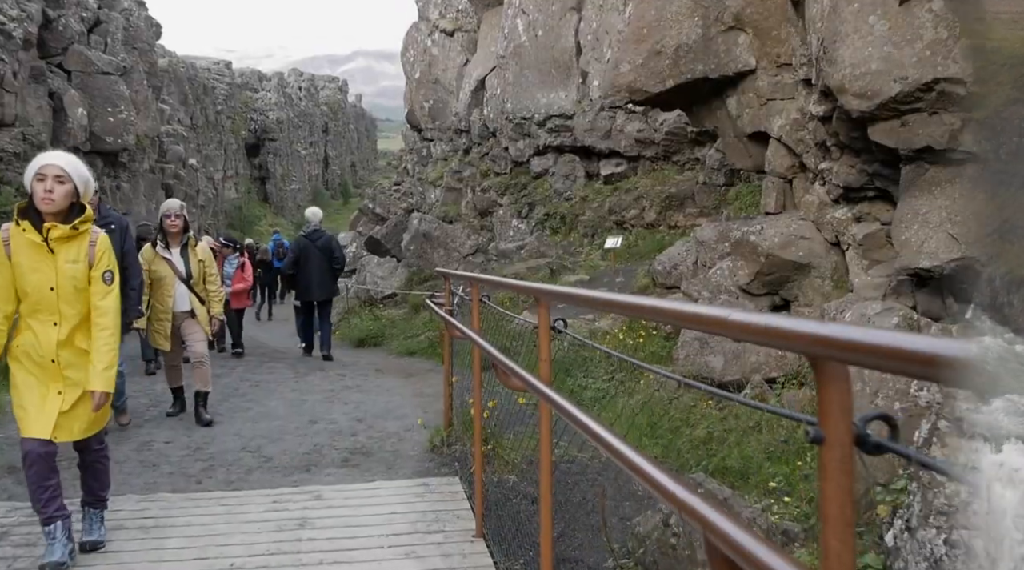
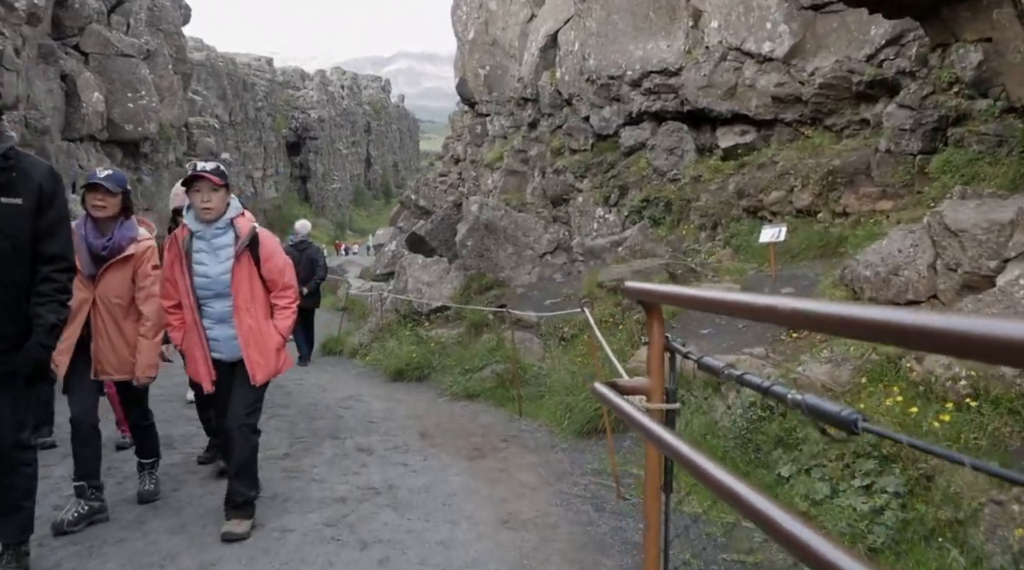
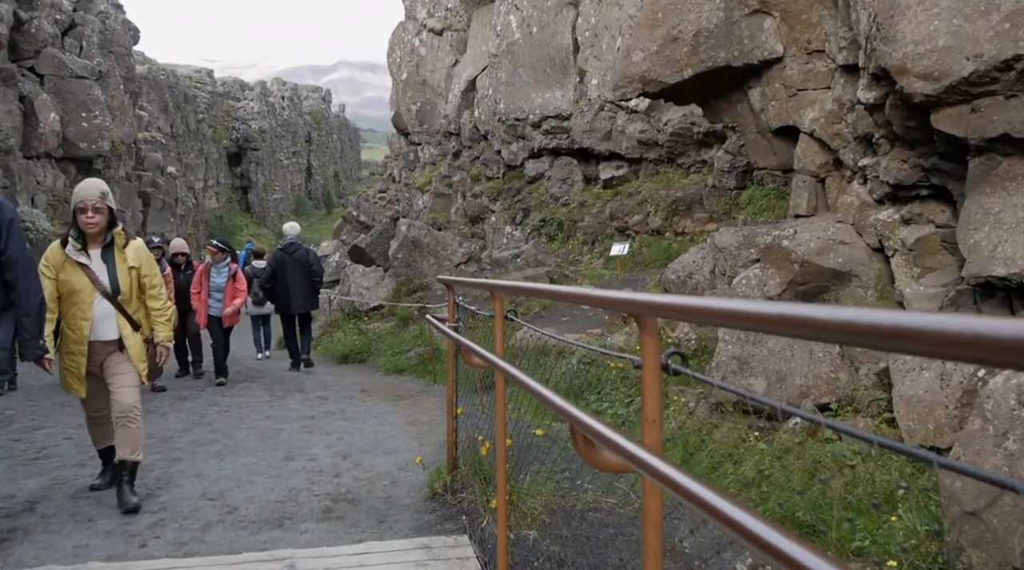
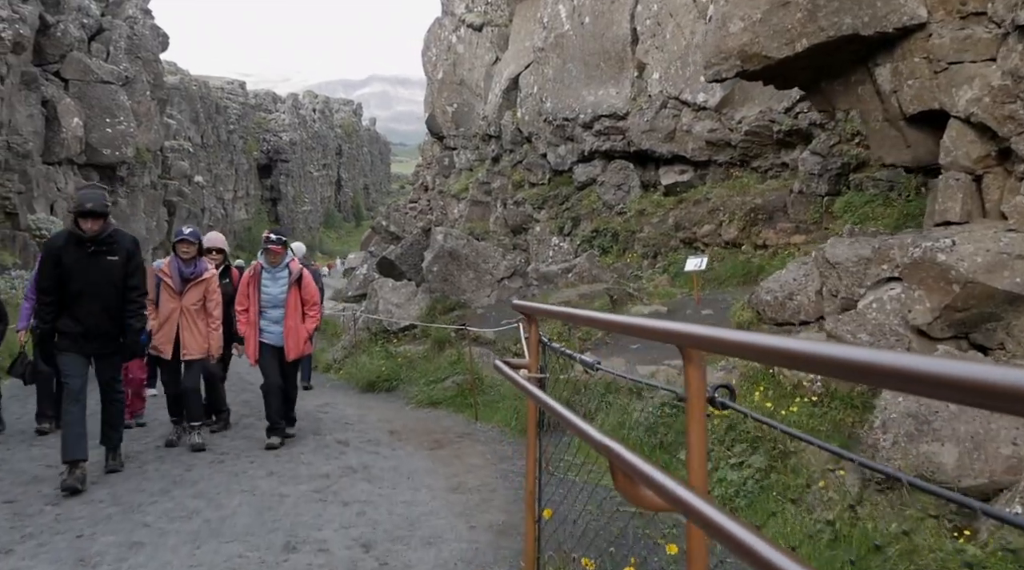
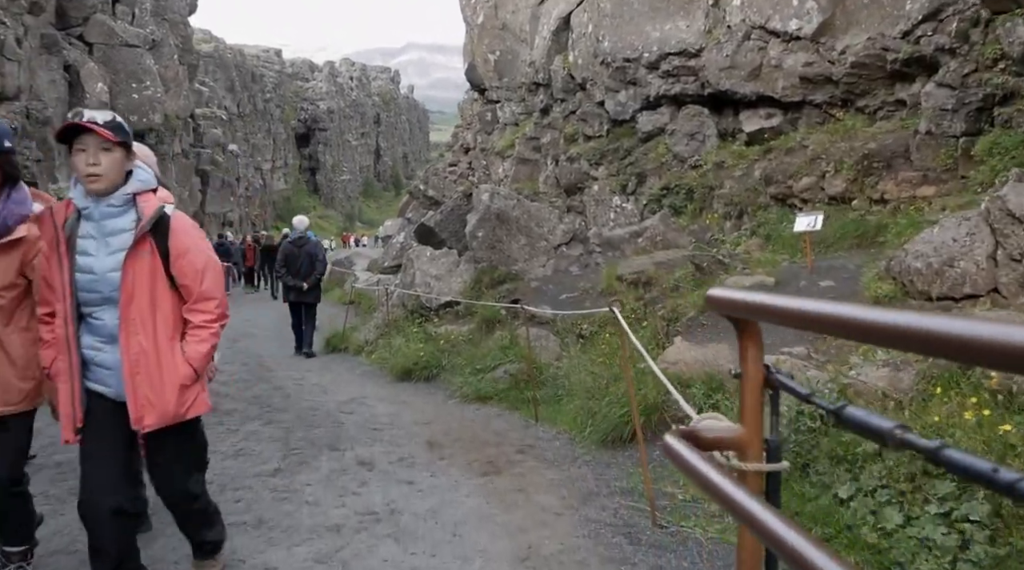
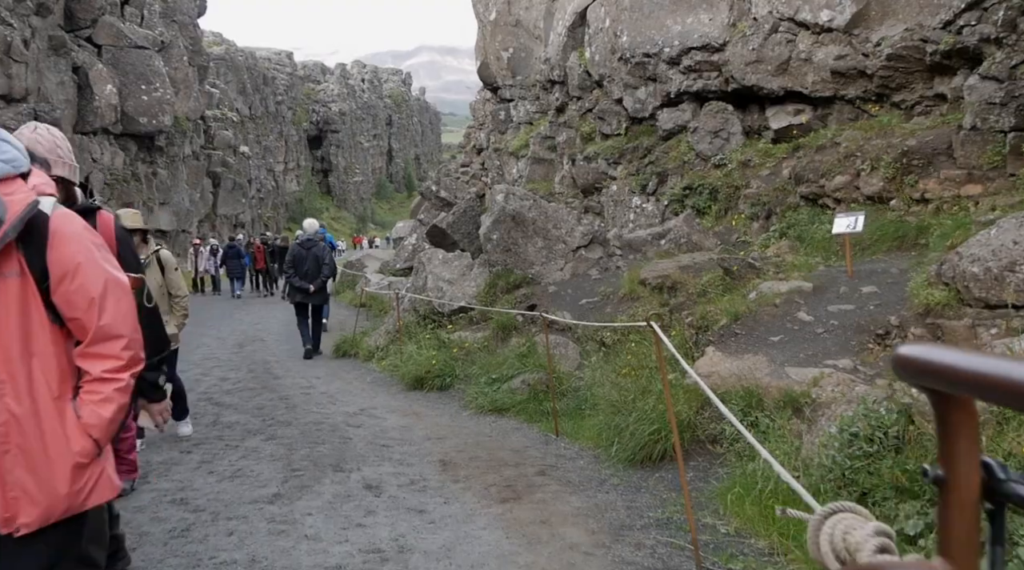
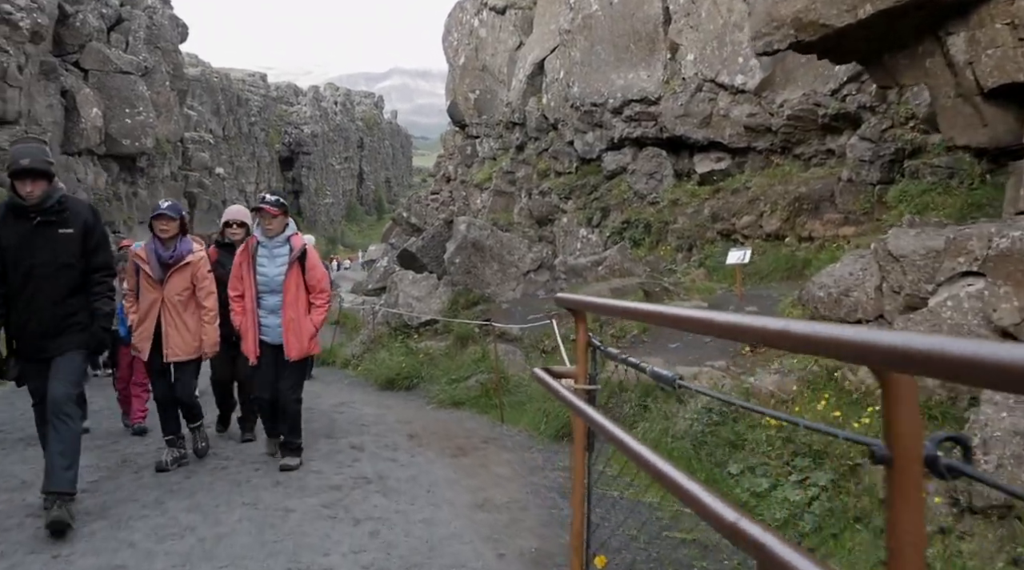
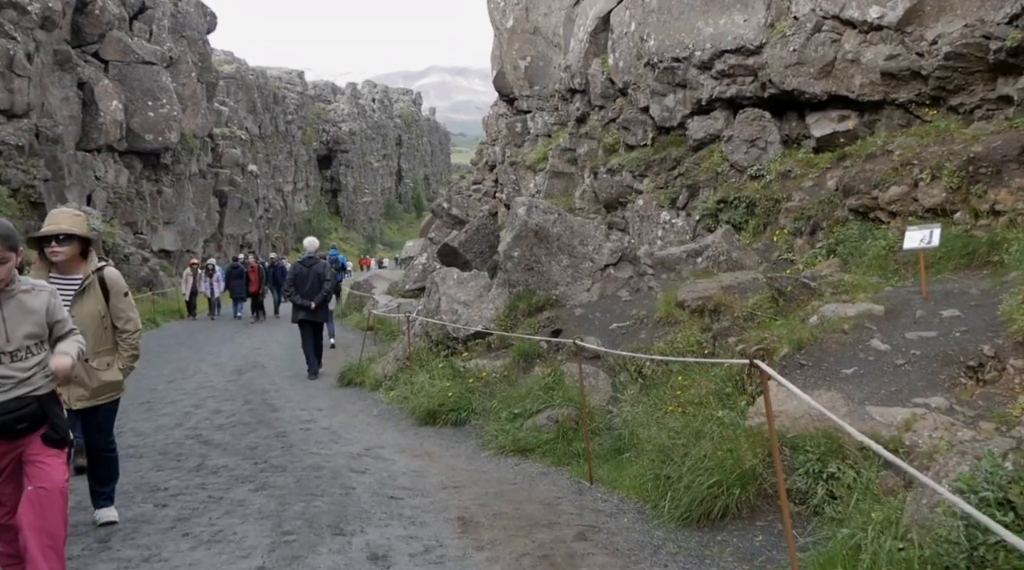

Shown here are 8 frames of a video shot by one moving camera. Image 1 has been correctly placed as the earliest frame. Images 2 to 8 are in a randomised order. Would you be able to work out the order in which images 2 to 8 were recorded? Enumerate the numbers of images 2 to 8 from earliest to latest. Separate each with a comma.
3, 4, 7, 2, 5, 6, 8
